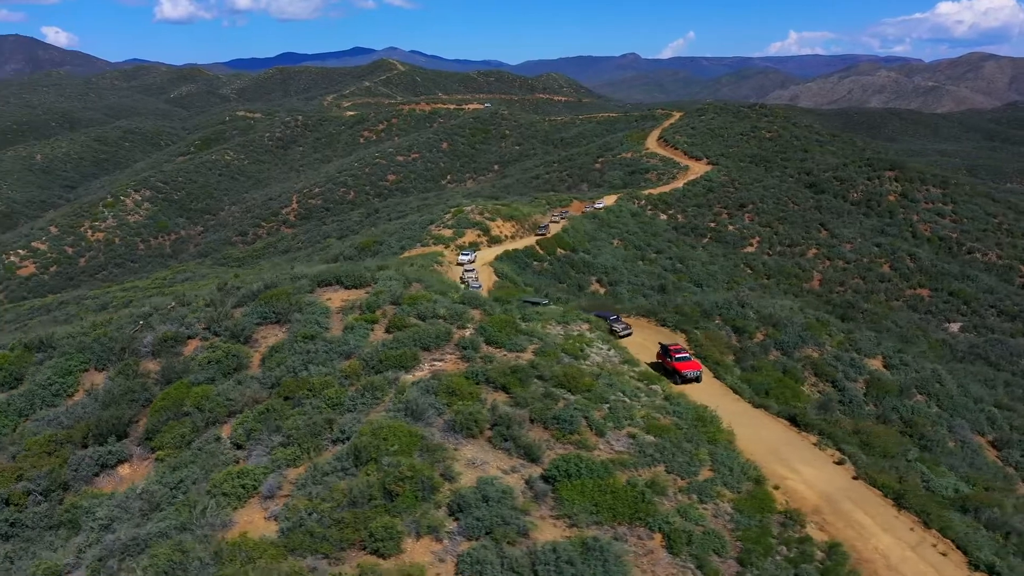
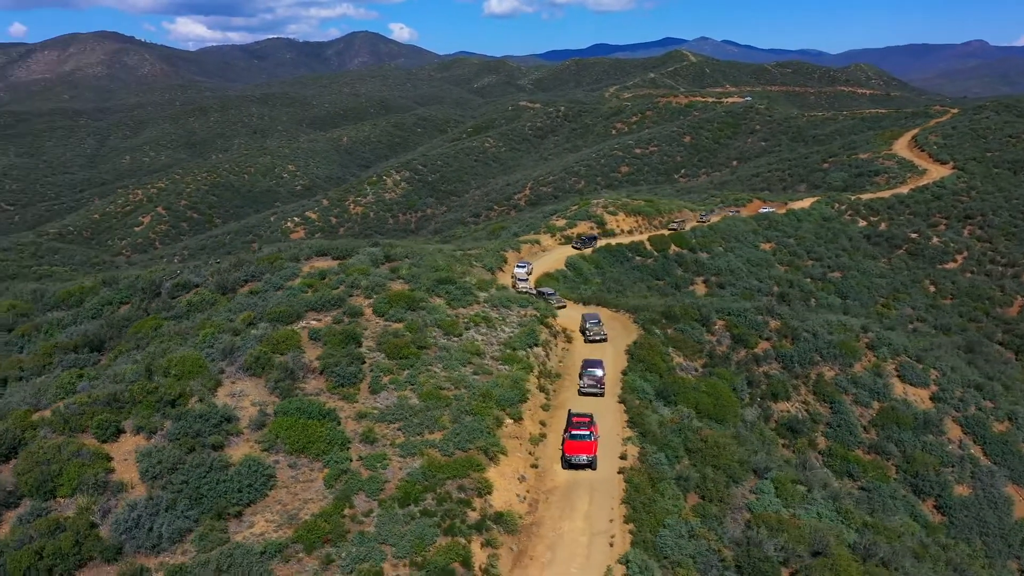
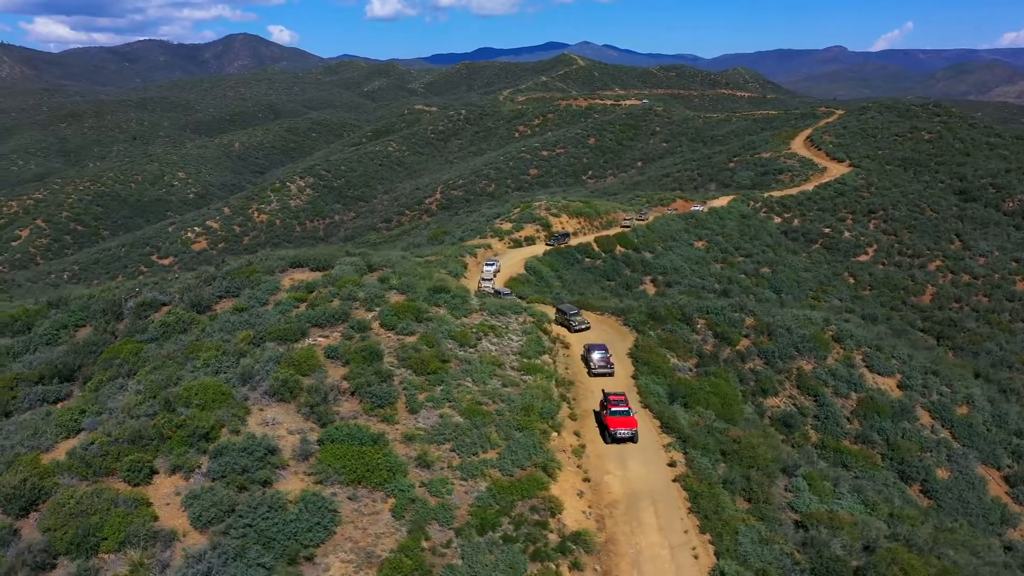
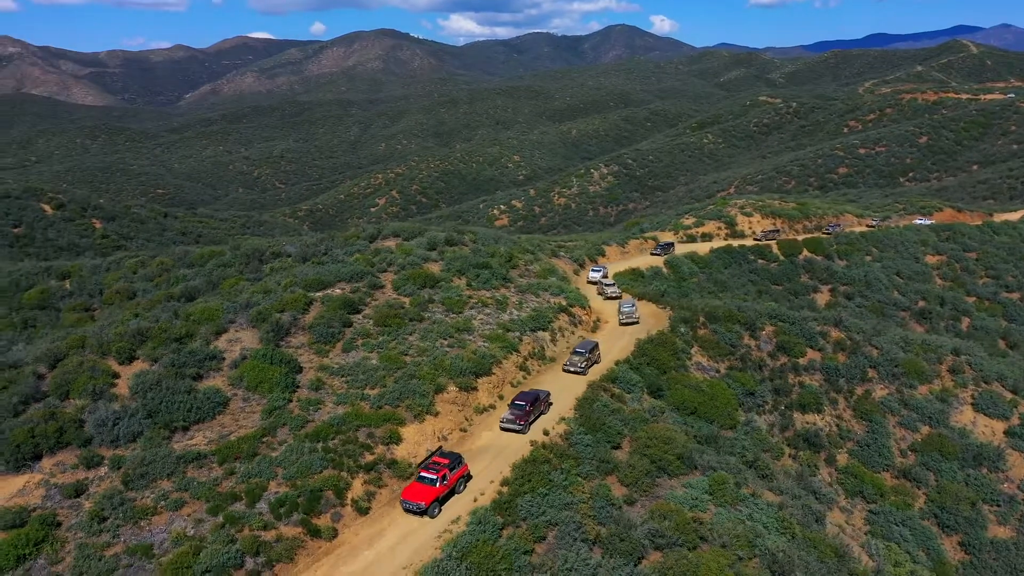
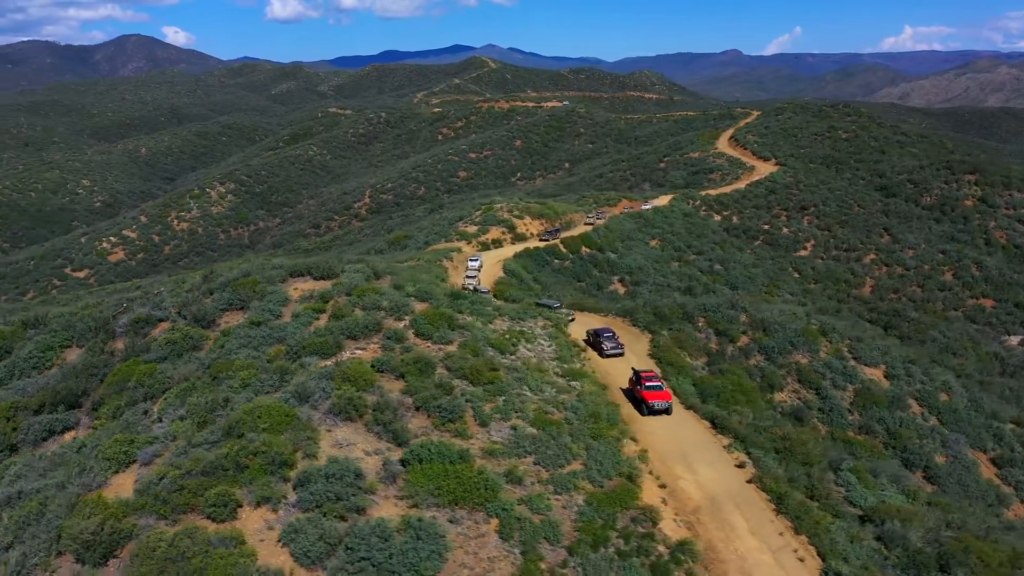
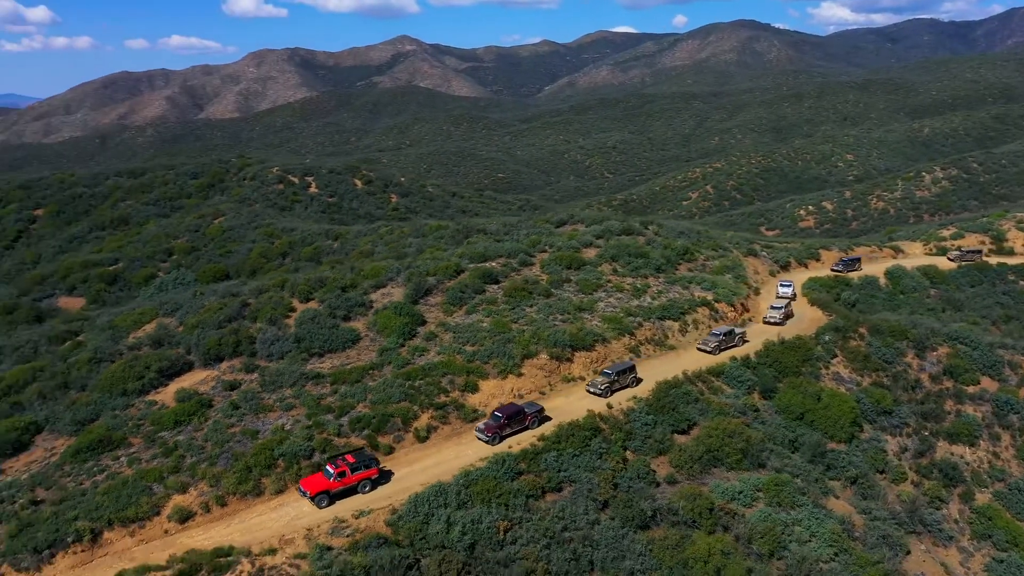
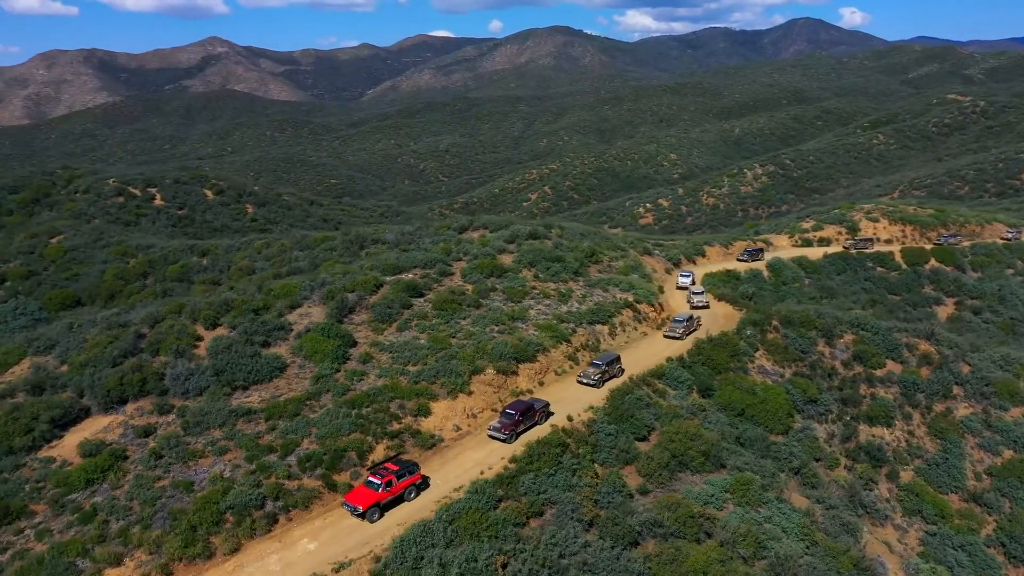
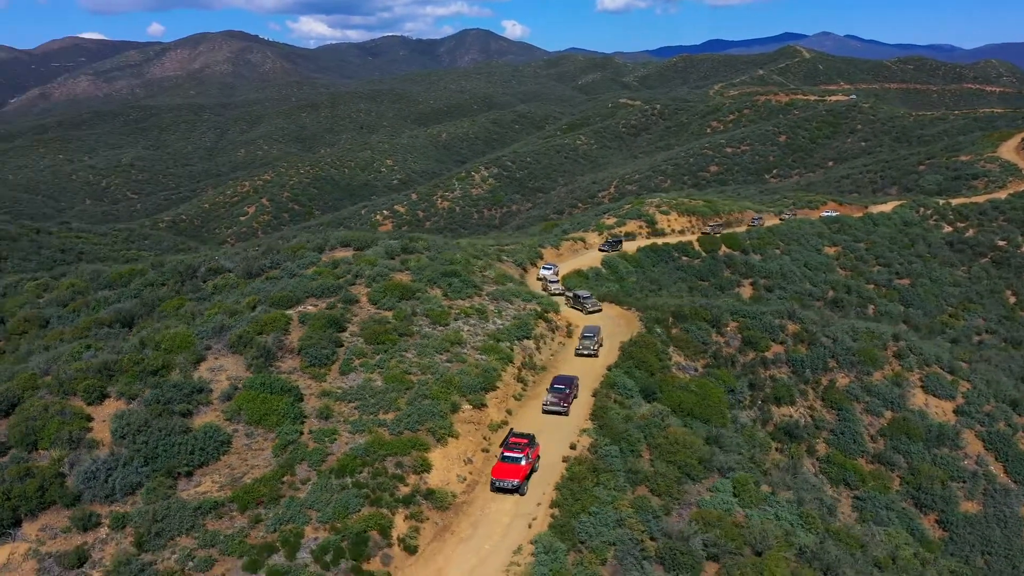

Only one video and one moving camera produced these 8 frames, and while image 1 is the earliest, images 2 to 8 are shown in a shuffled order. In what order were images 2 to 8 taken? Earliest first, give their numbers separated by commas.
5, 3, 2, 8, 4, 7, 6
